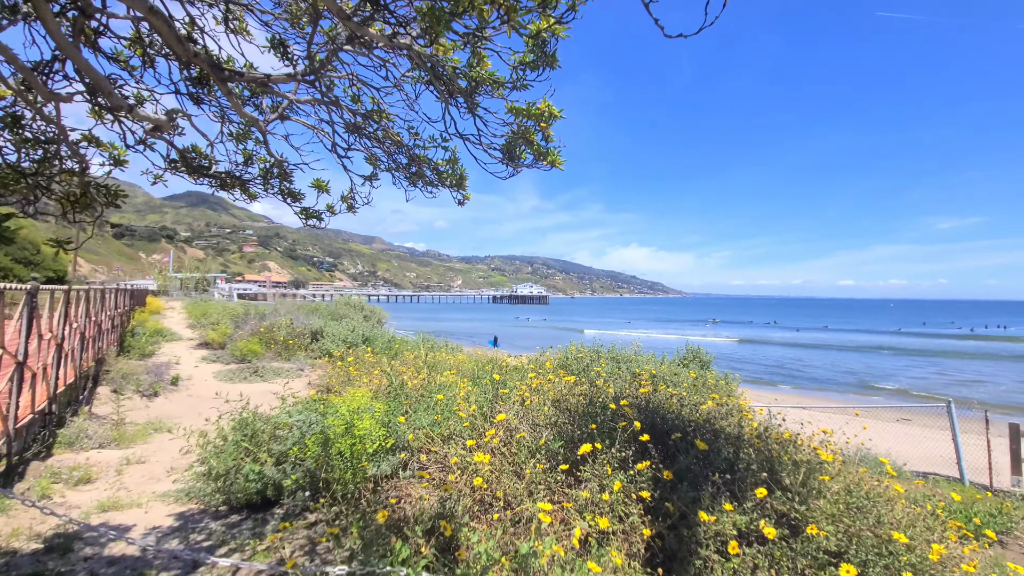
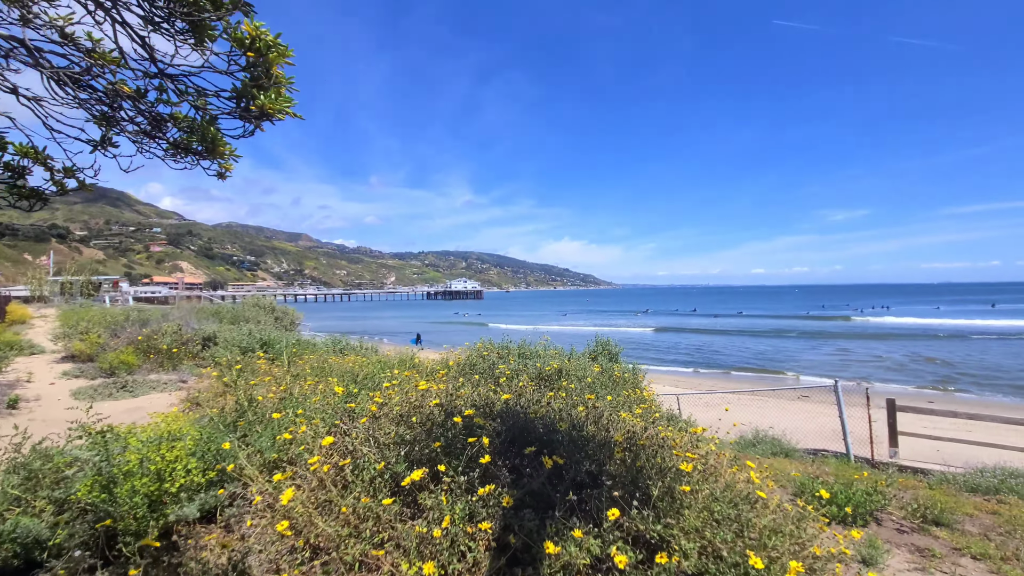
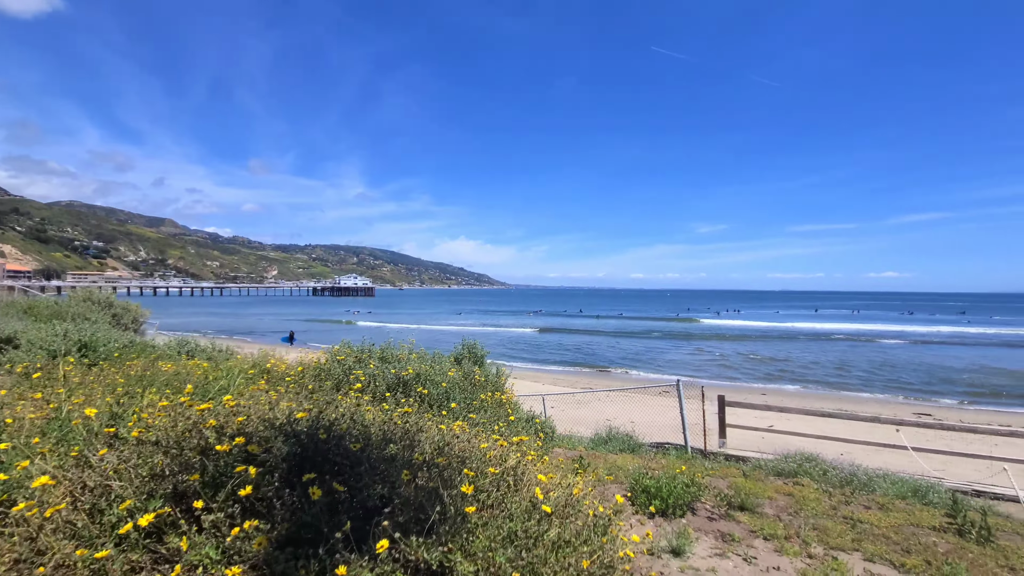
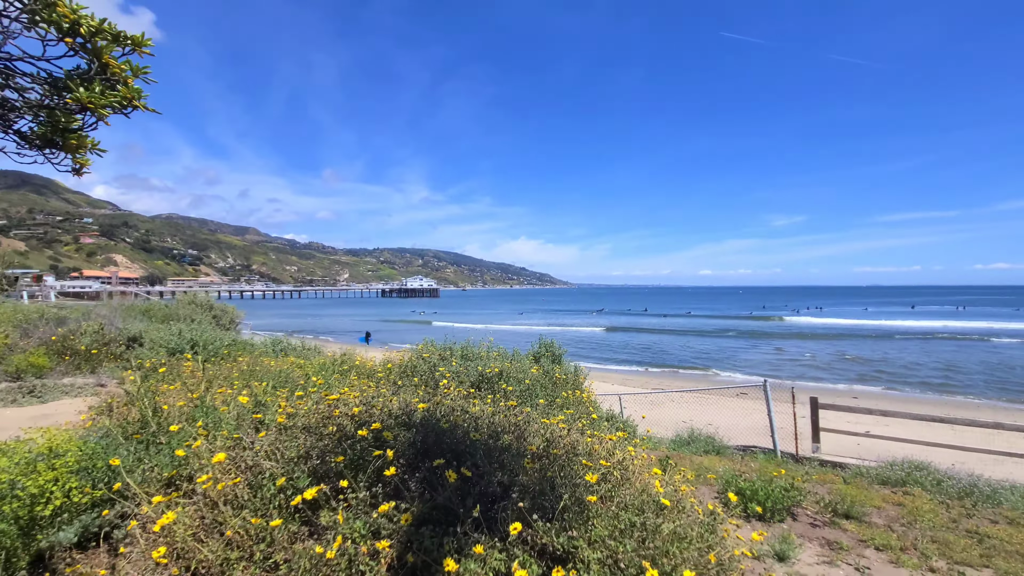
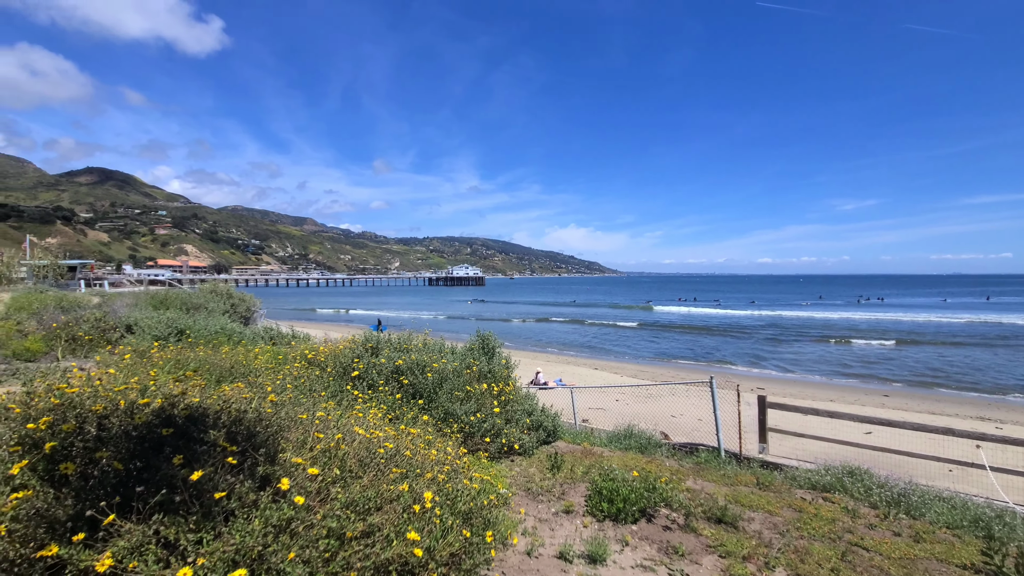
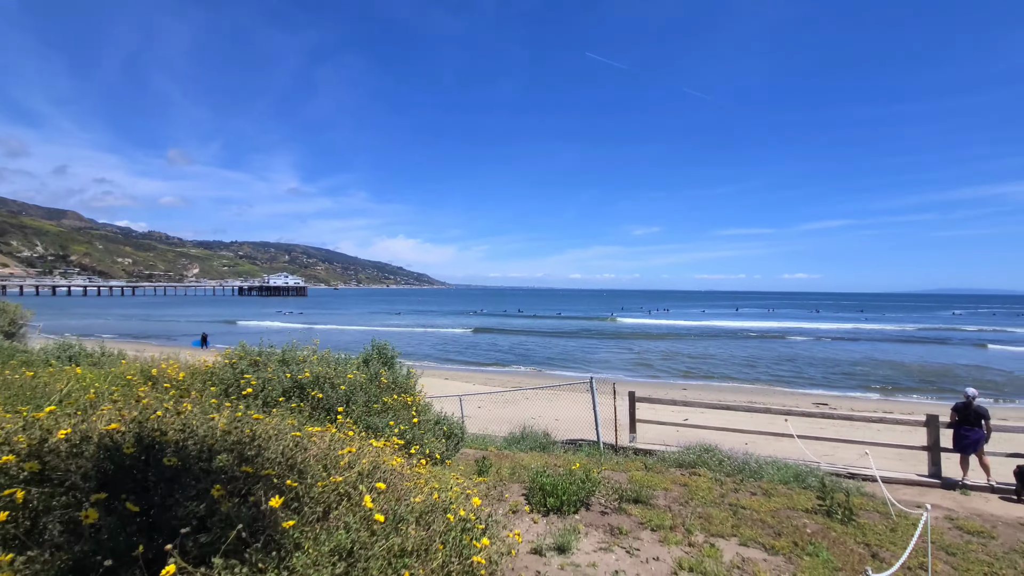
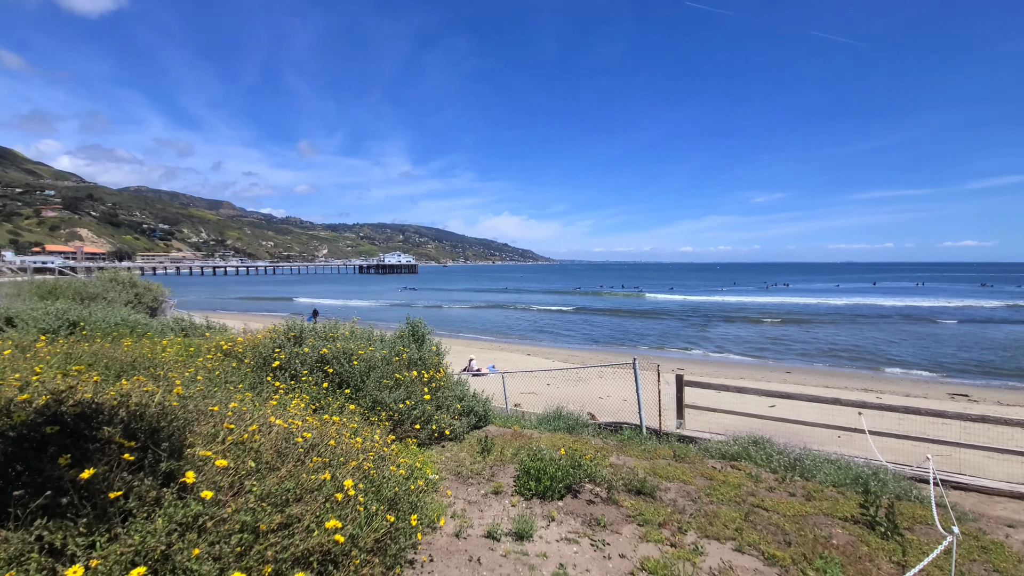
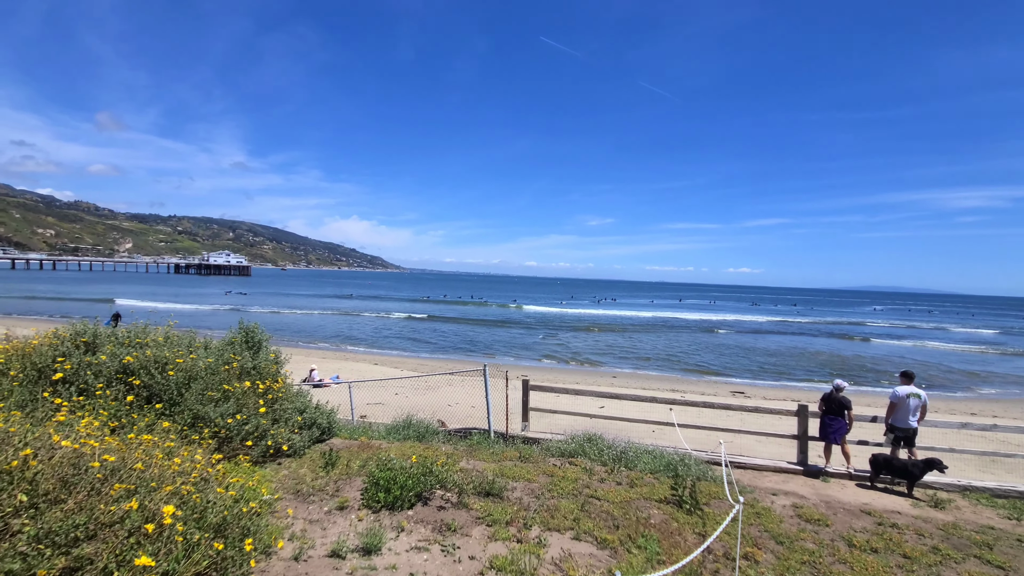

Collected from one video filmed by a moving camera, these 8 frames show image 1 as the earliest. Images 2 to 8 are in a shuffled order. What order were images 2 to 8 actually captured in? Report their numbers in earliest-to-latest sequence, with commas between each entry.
2, 4, 3, 6, 8, 7, 5
